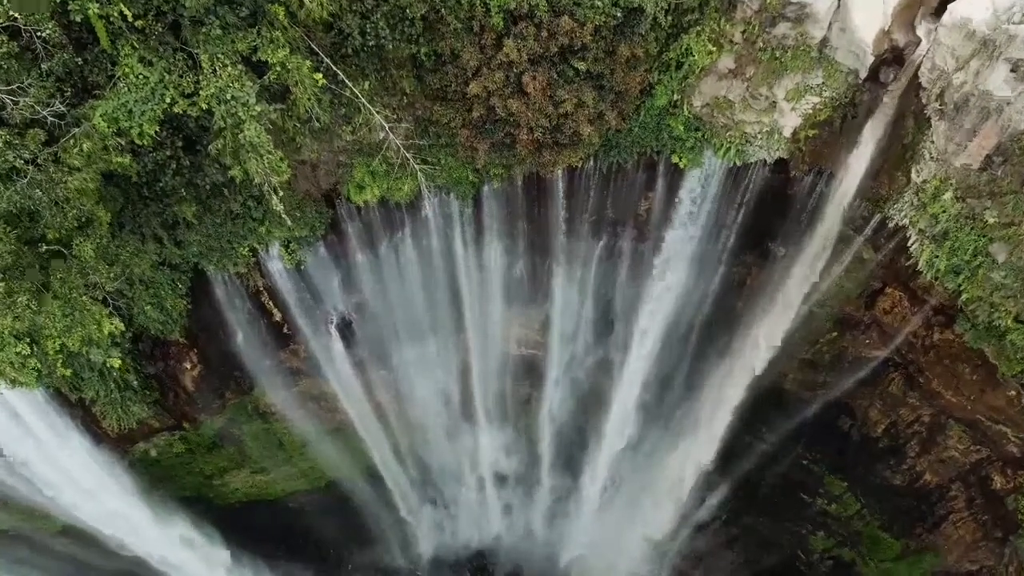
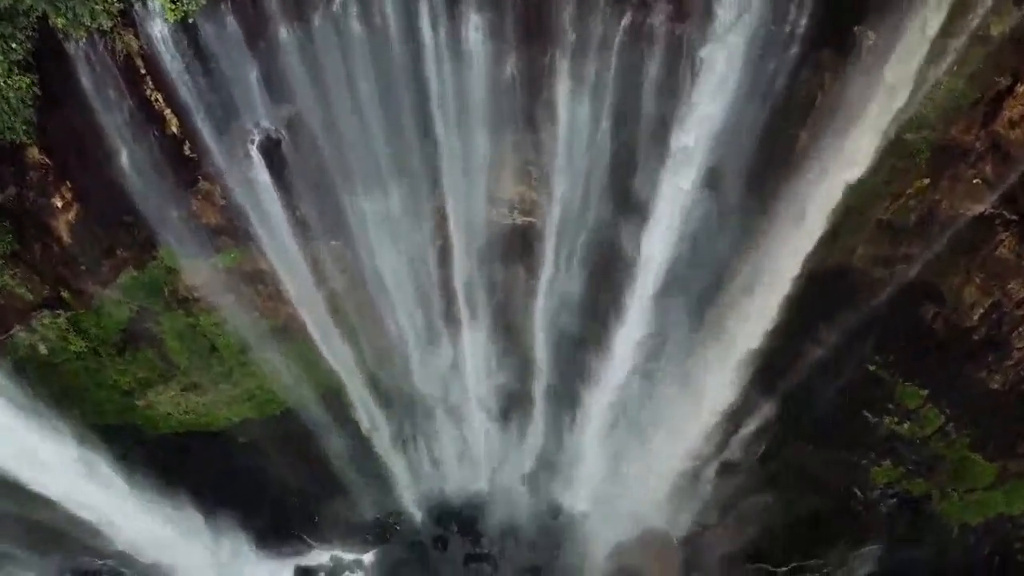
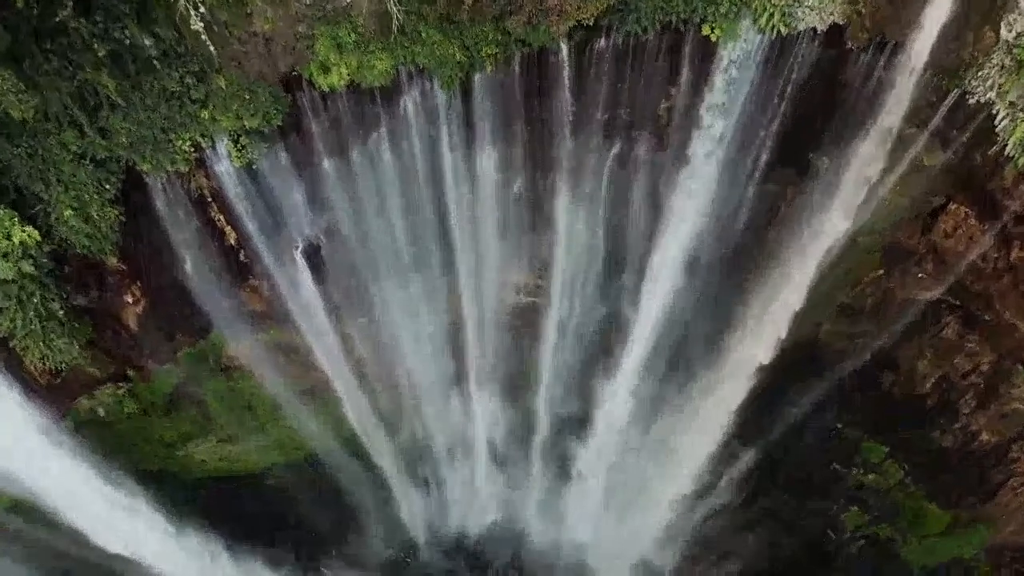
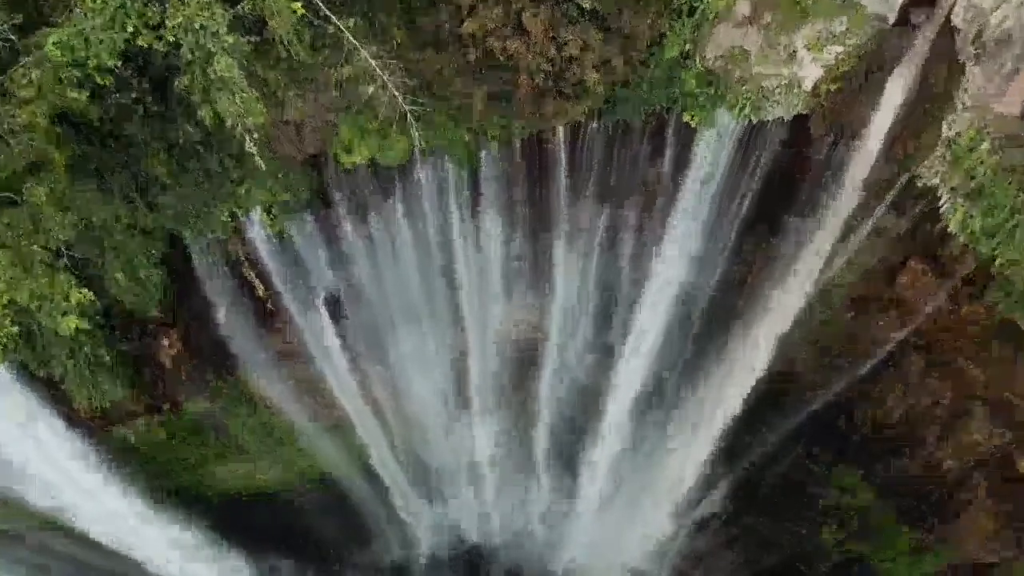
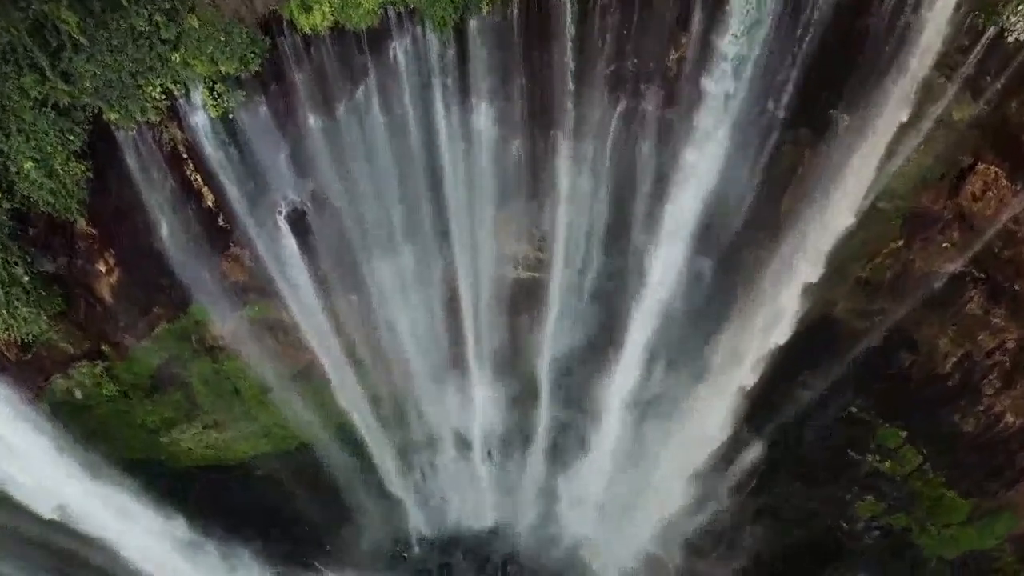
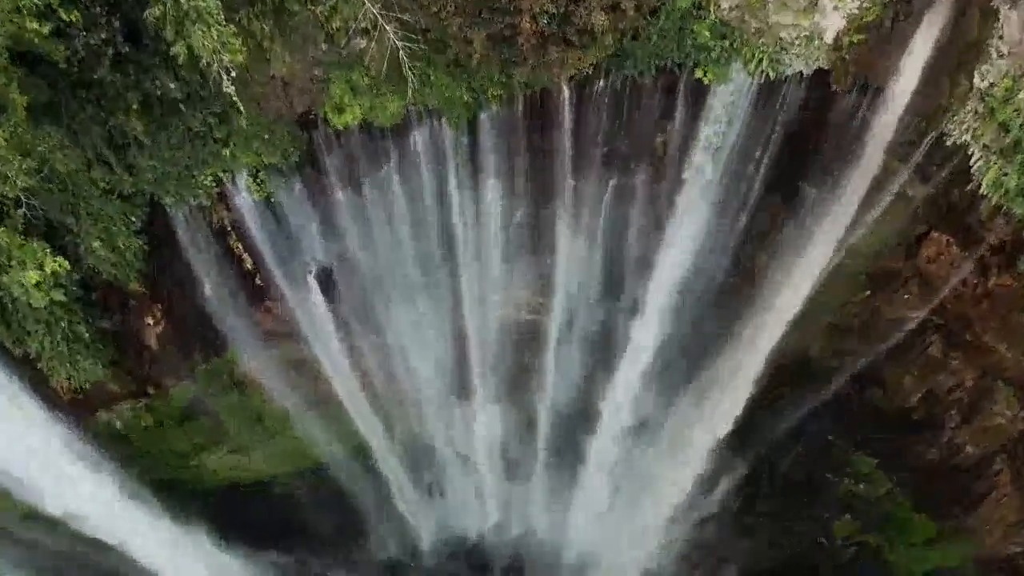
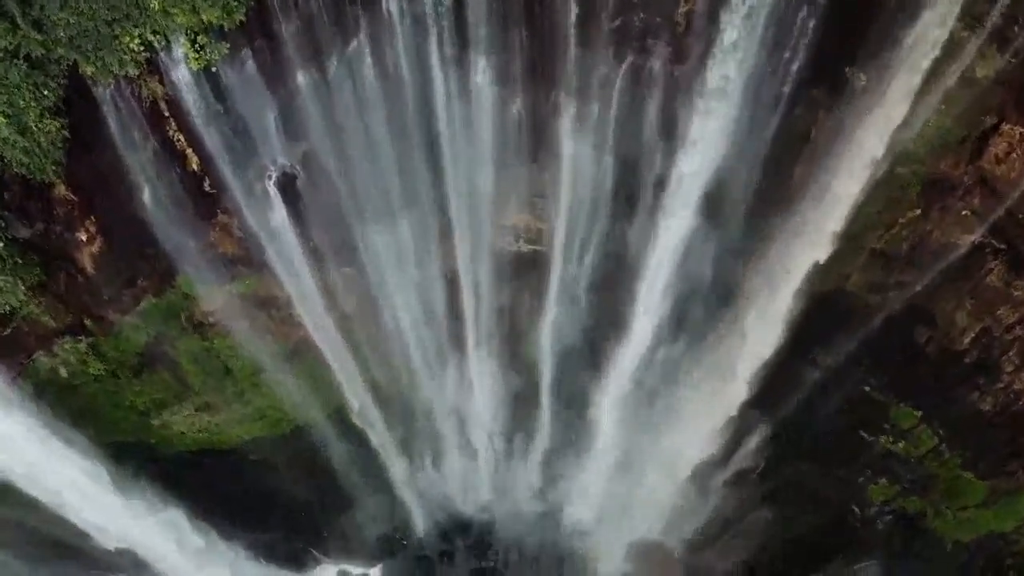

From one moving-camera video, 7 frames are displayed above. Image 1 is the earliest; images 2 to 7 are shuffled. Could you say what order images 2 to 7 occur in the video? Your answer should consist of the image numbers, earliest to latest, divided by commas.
4, 6, 3, 5, 7, 2
